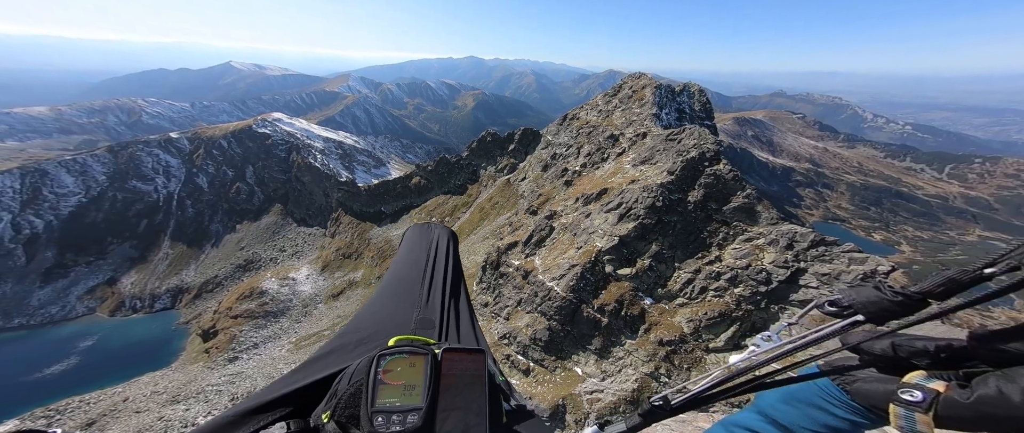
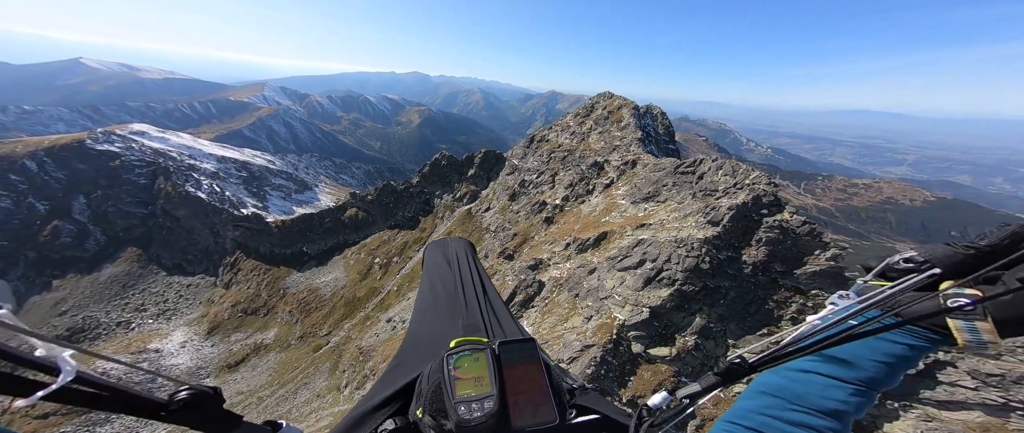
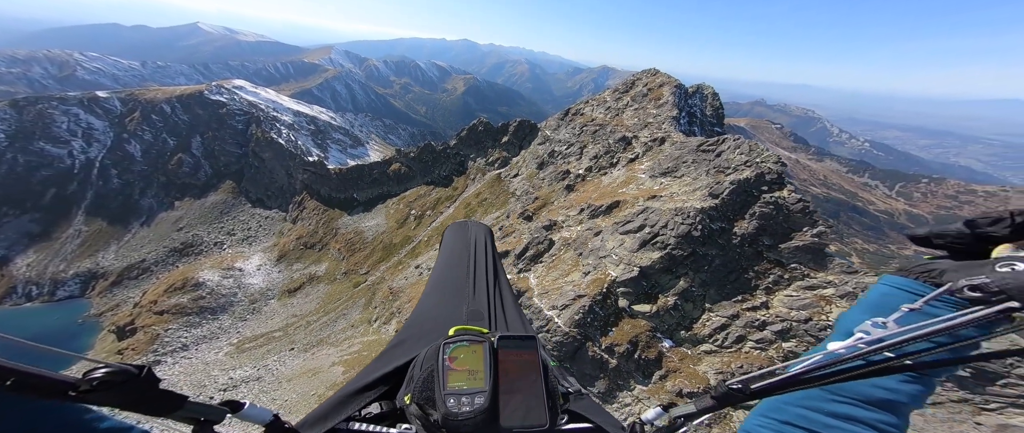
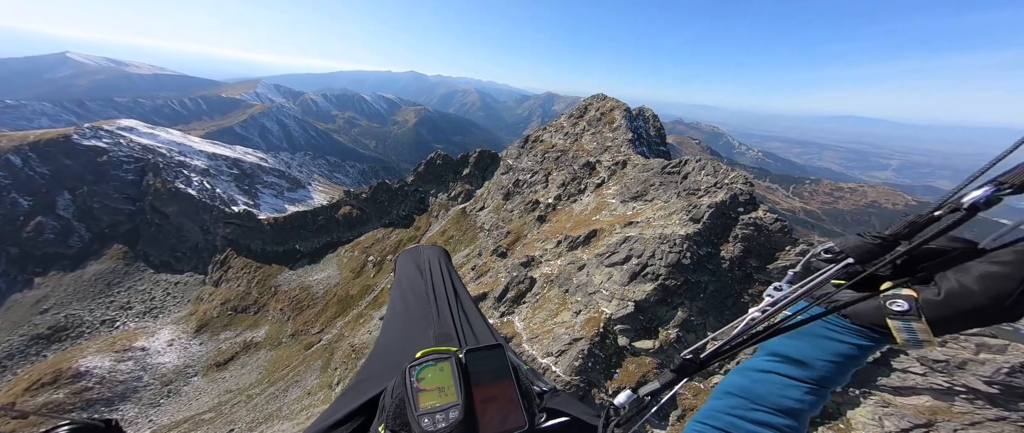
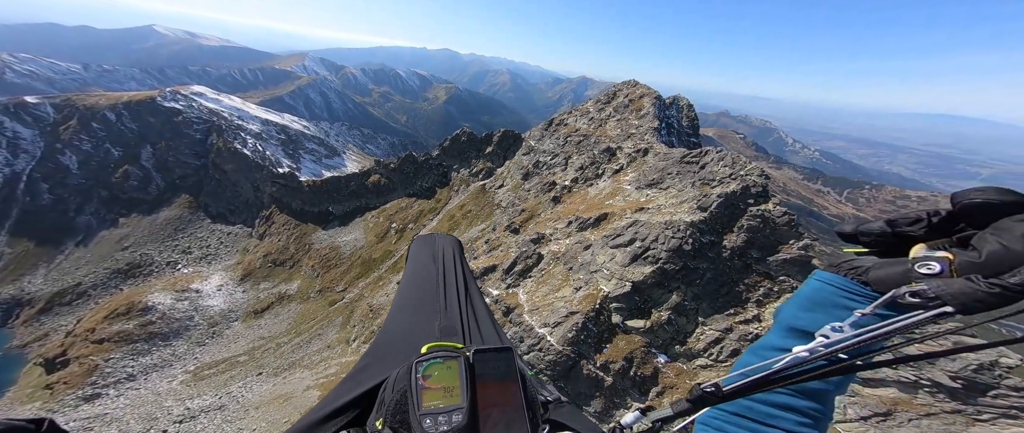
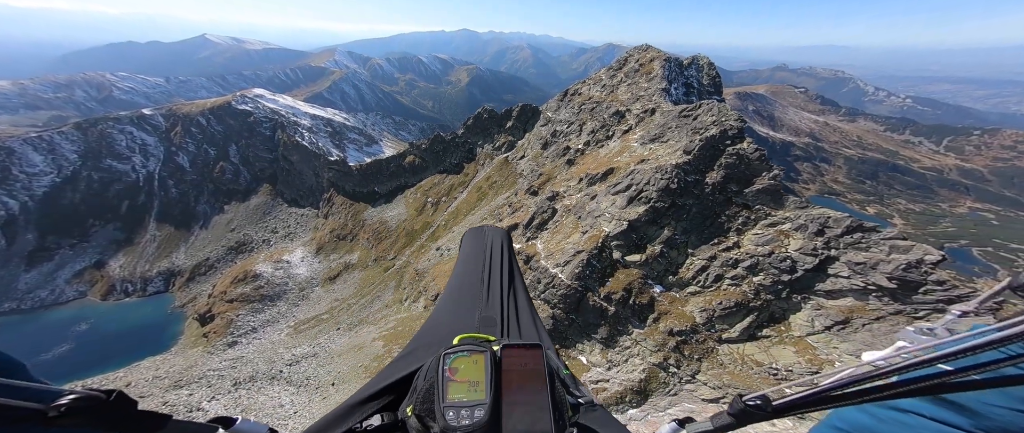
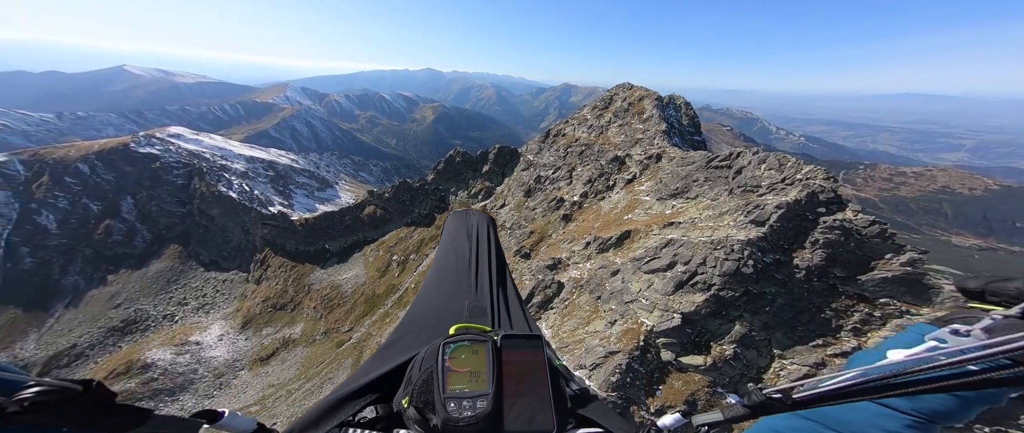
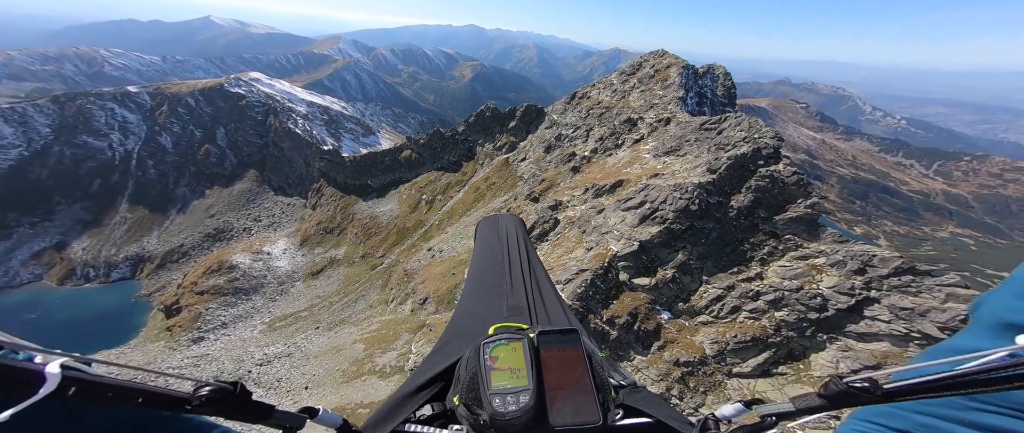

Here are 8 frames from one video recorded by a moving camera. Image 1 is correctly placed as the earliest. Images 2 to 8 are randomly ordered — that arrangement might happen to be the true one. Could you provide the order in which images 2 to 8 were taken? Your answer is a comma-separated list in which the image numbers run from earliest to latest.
6, 8, 3, 5, 4, 2, 7
